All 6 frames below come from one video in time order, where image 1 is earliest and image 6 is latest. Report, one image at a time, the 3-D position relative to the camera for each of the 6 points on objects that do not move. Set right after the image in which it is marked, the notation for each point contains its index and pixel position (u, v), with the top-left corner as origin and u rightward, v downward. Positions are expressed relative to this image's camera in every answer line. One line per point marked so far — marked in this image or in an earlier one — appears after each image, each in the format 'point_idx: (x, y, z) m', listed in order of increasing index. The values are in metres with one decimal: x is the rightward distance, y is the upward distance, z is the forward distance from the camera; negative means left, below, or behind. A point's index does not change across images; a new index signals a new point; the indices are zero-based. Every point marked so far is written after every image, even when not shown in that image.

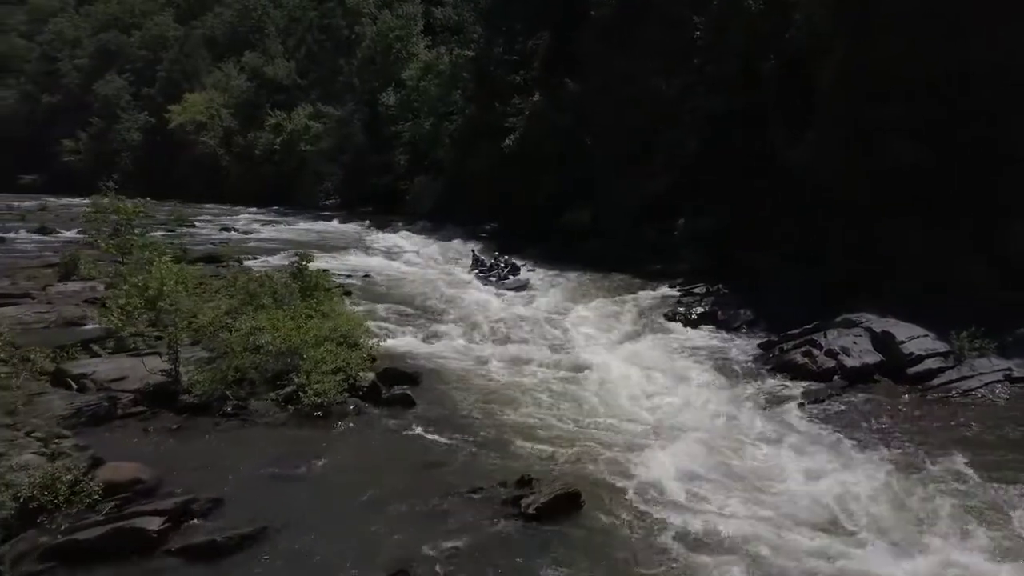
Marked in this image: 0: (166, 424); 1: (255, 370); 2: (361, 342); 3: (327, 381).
0: (-5.1, -2.0, +11.3) m
1: (-4.1, -1.3, +12.4) m
2: (-2.8, -1.0, +14.2) m
3: (-3.0, -1.5, +12.3) m
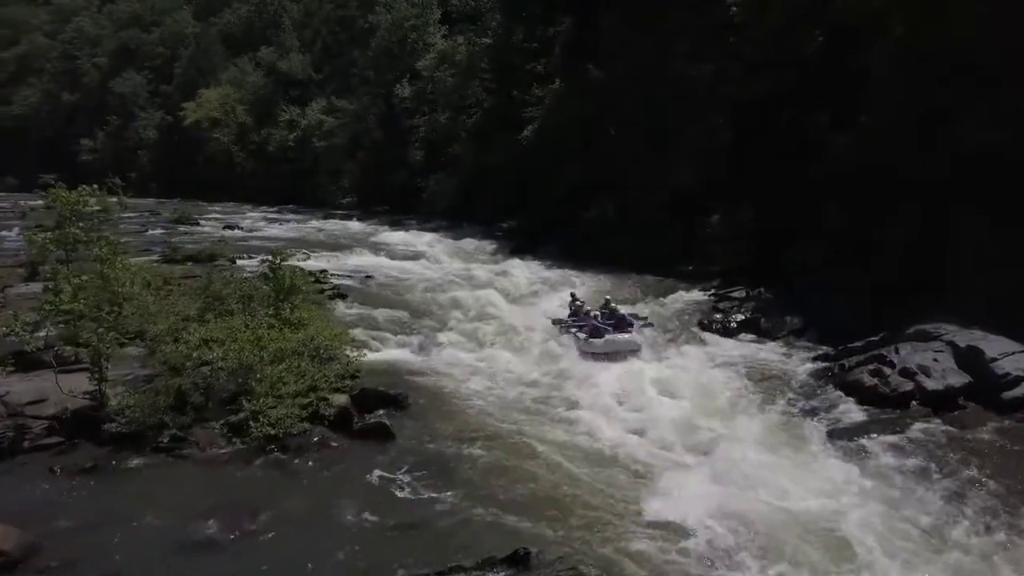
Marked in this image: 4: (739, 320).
0: (-5.1, -2.0, +9.1) m
1: (-4.1, -1.4, +10.2) m
2: (-2.7, -1.1, +11.9) m
3: (-2.9, -1.6, +10.0) m
4: (+4.8, -0.7, +16.6) m
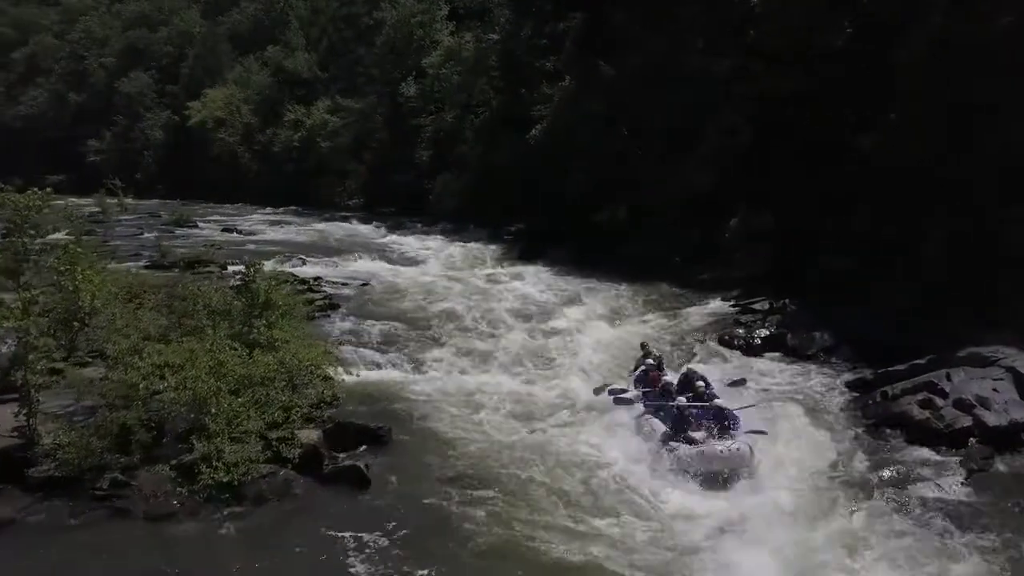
0: (-5.1, -2.3, +7.8) m
1: (-4.2, -1.6, +8.9) m
2: (-2.7, -1.3, +10.5) m
3: (-3.0, -1.8, +8.6) m
4: (+4.9, -0.9, +15.1) m
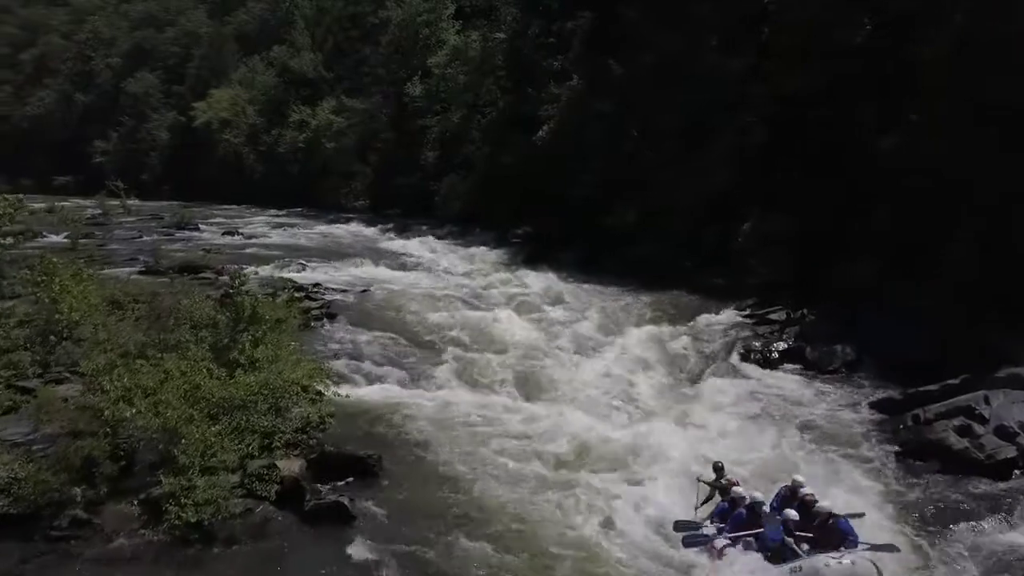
0: (-5.1, -2.4, +7.1) m
1: (-4.2, -1.8, +8.2) m
2: (-2.7, -1.5, +9.8) m
3: (-3.0, -2.0, +7.9) m
4: (+4.9, -1.1, +14.3) m
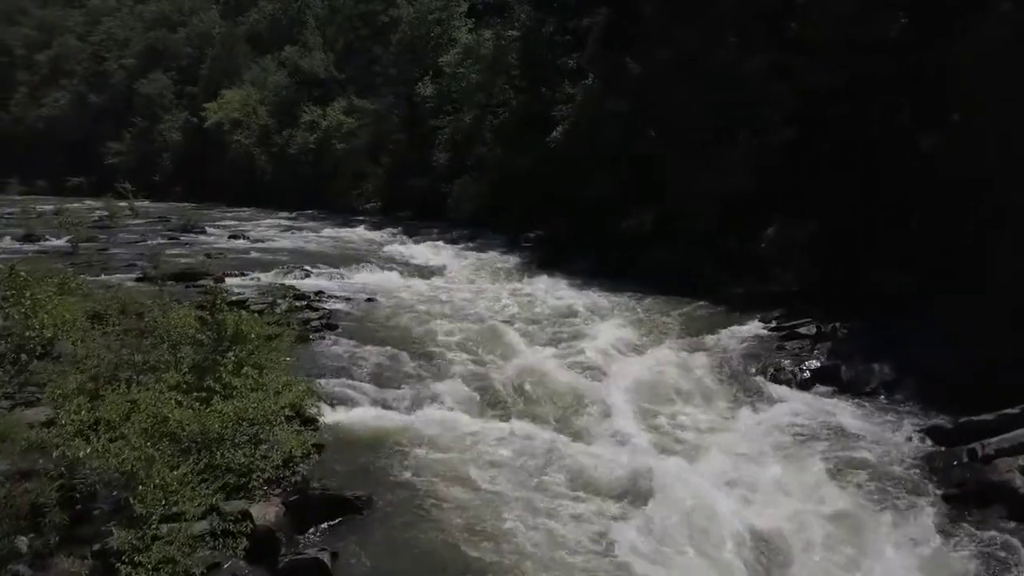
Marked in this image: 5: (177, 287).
0: (-5.1, -2.7, +6.1) m
1: (-4.1, -2.0, +7.2) m
2: (-2.7, -1.7, +8.8) m
3: (-3.0, -2.2, +6.9) m
4: (+5.1, -1.4, +13.1) m
5: (-7.5, 0.0, +17.1) m
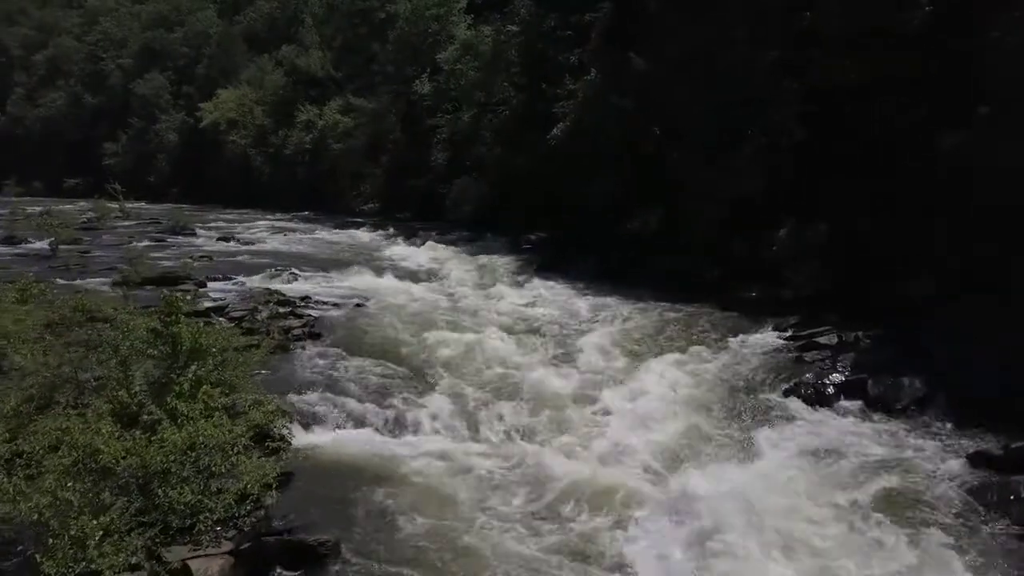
0: (-5.2, -2.7, +5.0) m
1: (-4.2, -2.1, +6.0) m
2: (-2.7, -1.8, +7.7) m
3: (-3.1, -2.3, +5.8) m
4: (+5.0, -1.5, +12.0) m
5: (-7.6, -0.1, +15.9) m
